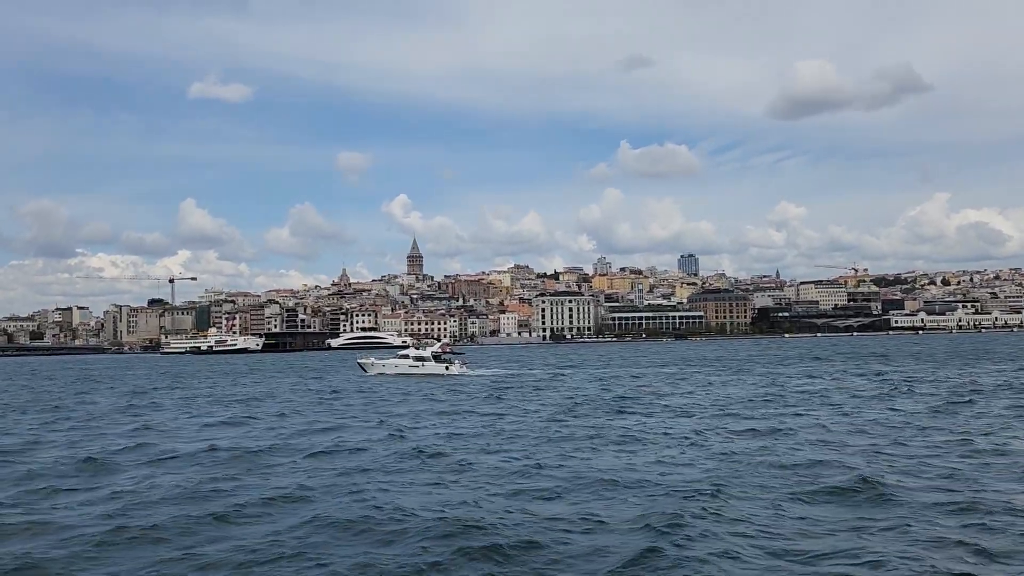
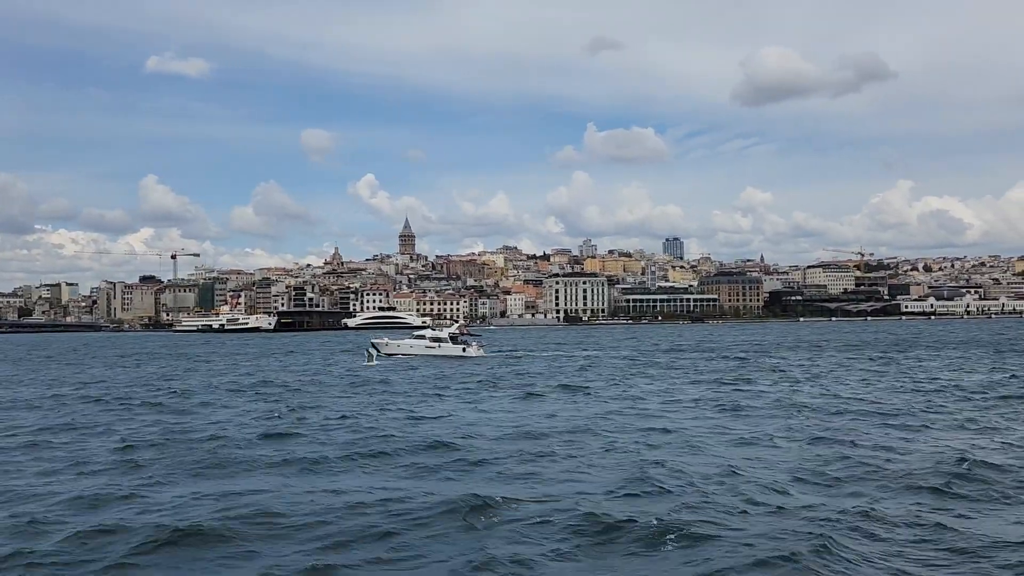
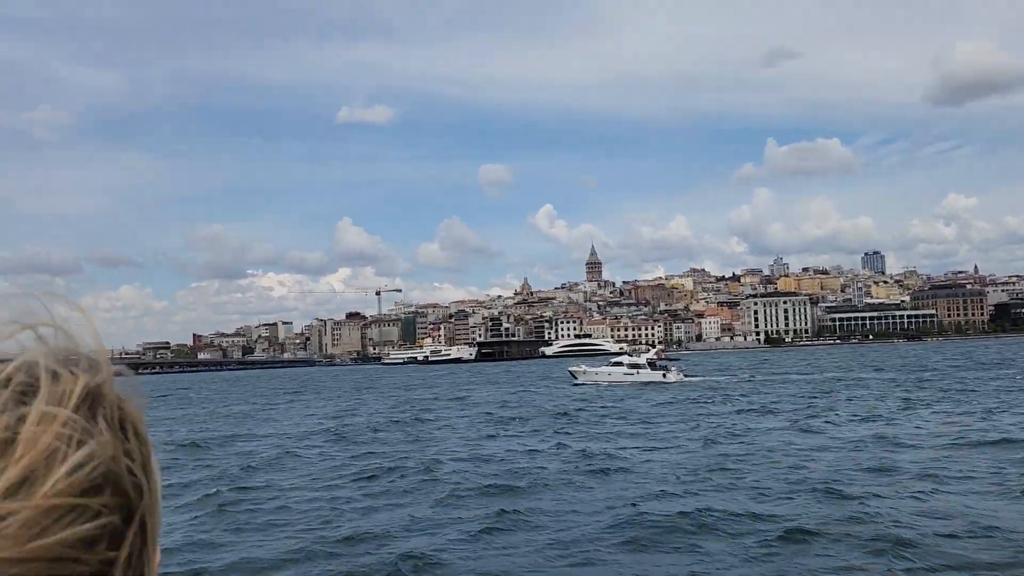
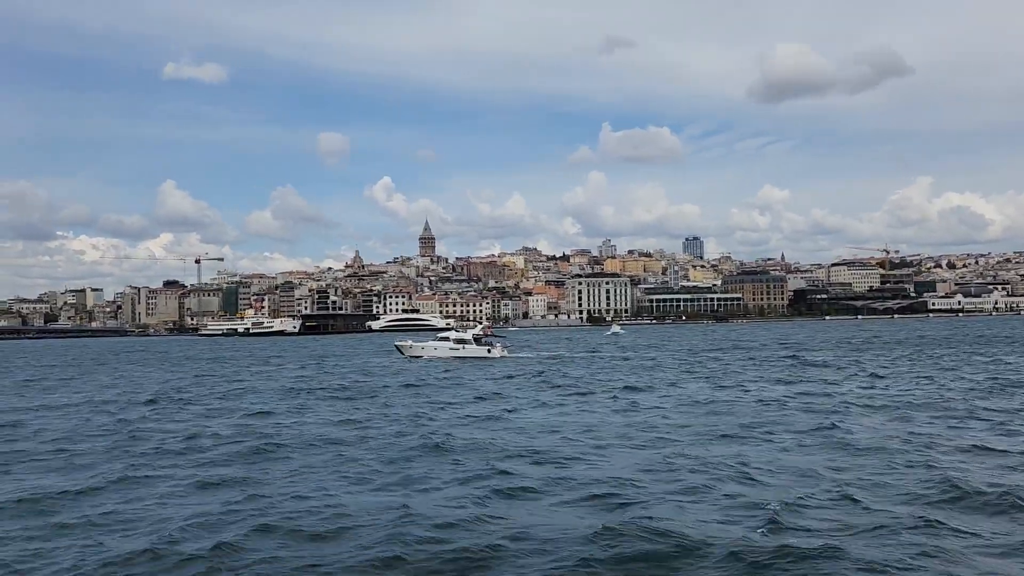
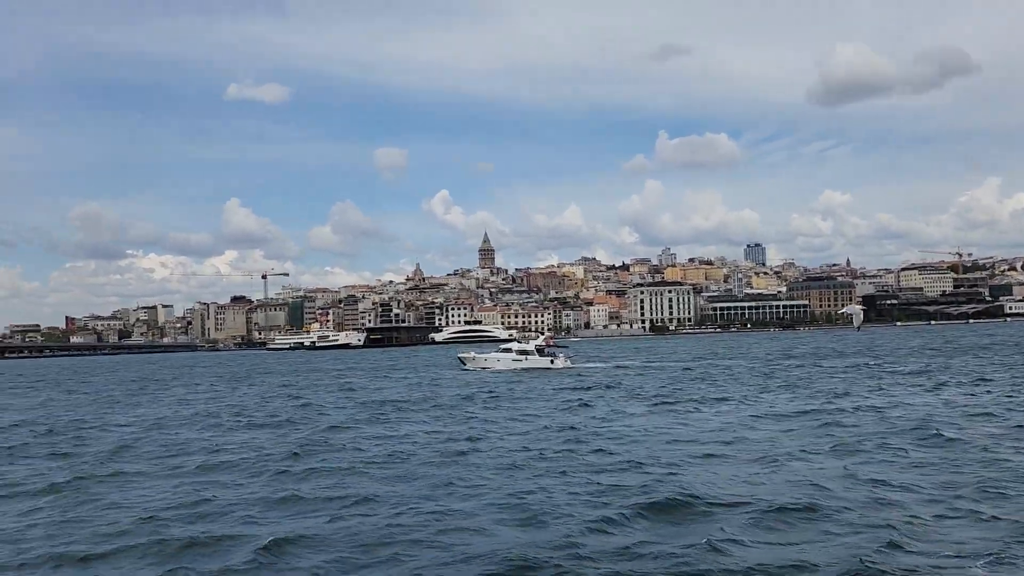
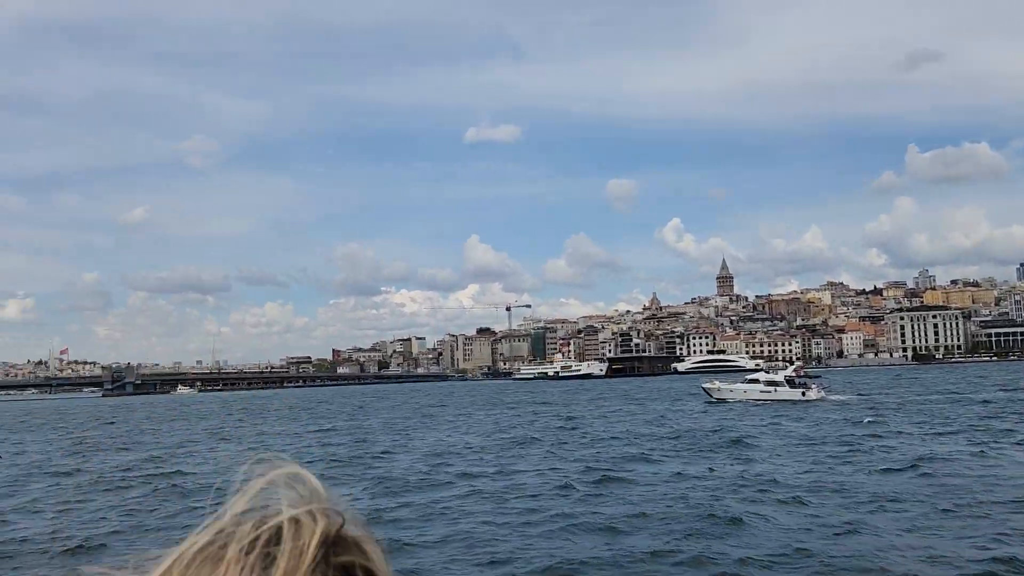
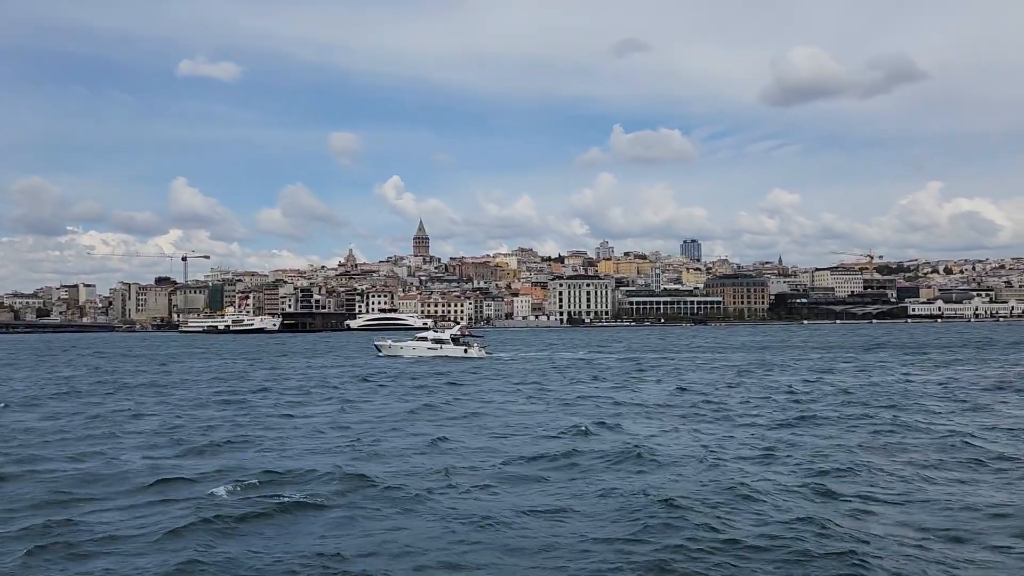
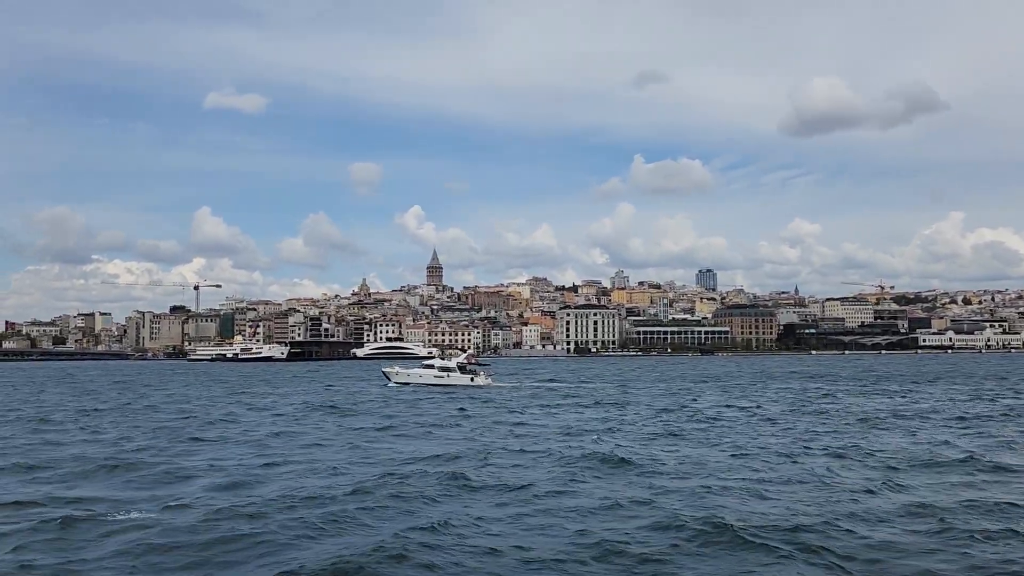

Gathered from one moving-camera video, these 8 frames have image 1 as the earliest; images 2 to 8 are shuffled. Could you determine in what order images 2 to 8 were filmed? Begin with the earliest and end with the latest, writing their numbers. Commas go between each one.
8, 7, 2, 4, 5, 3, 6
